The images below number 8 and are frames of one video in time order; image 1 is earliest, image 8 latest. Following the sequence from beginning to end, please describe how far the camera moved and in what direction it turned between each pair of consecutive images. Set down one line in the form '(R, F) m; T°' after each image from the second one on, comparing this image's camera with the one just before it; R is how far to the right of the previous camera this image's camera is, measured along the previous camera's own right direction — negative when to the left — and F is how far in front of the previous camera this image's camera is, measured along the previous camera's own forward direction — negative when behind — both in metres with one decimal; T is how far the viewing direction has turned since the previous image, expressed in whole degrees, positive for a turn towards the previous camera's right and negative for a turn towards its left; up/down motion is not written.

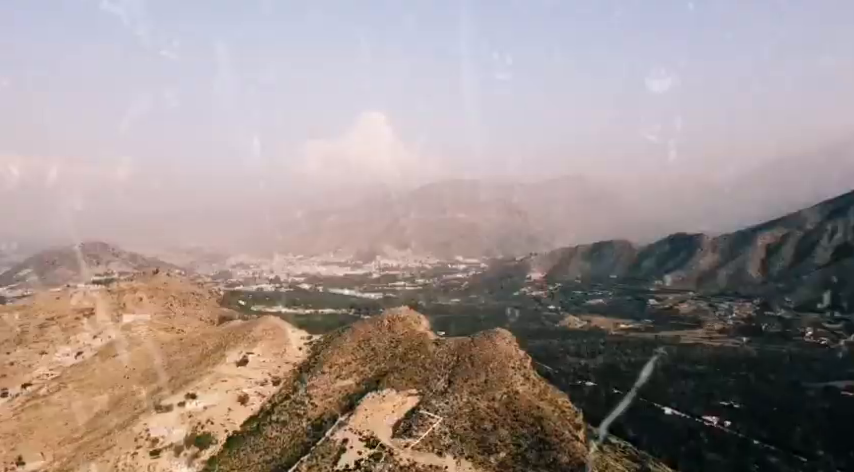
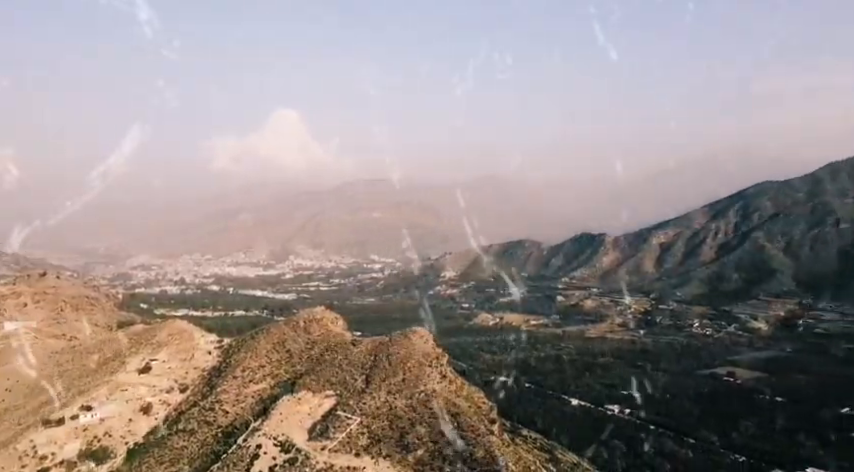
(0.0, +0.3) m; +7°
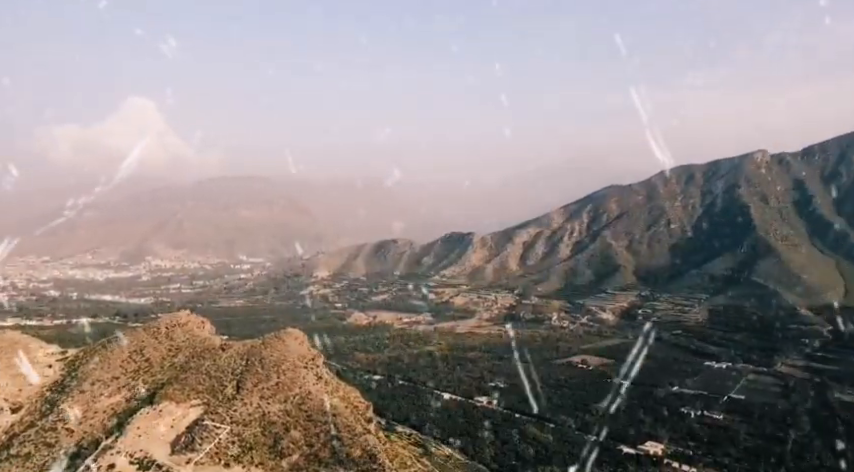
(0.0, -0.8) m; +10°
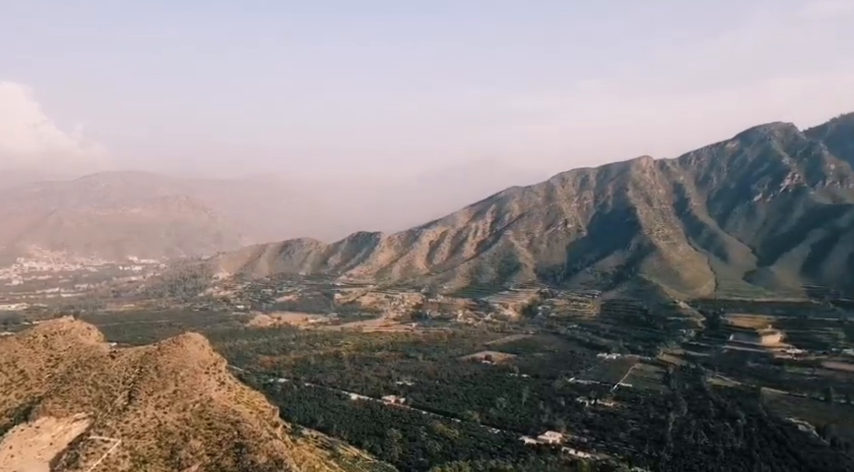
(0.0, -0.7) m; +8°
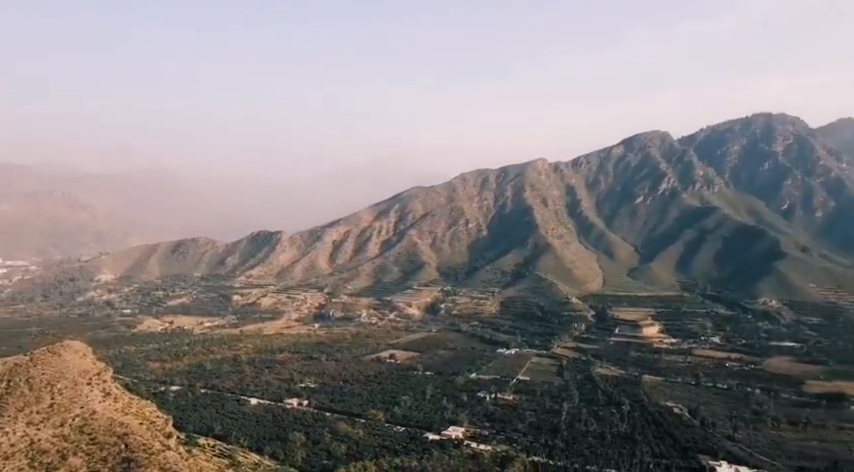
(0.0, -0.4) m; +8°
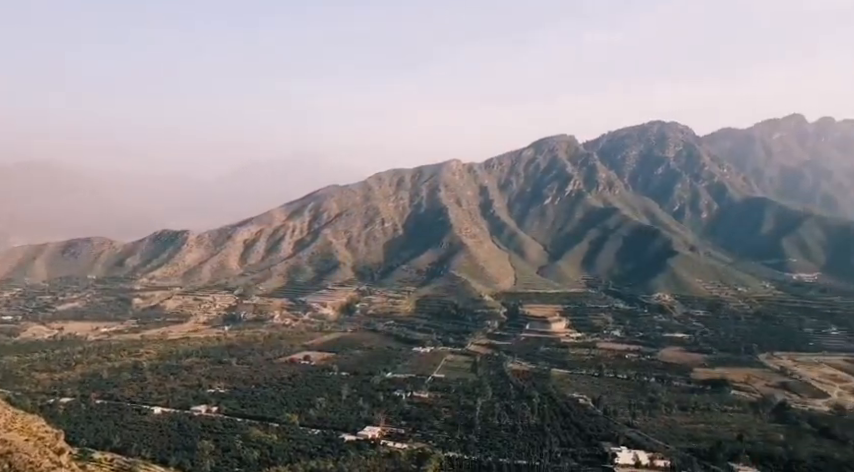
(0.0, -0.2) m; +7°
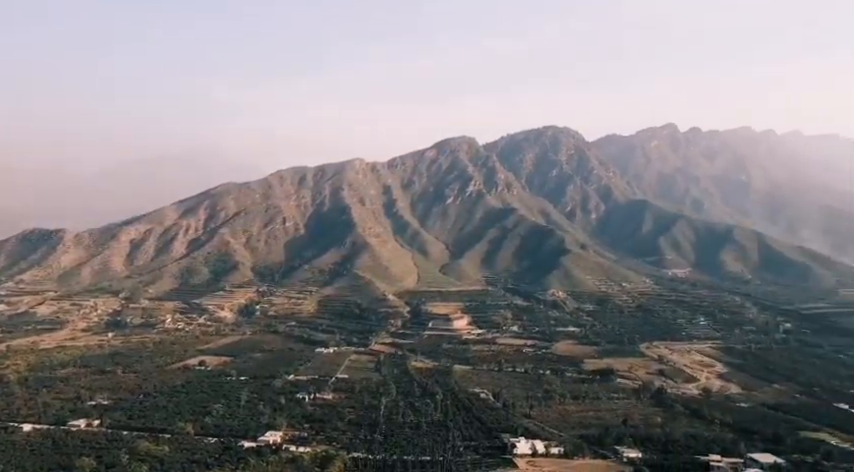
(0.0, +0.1) m; +8°
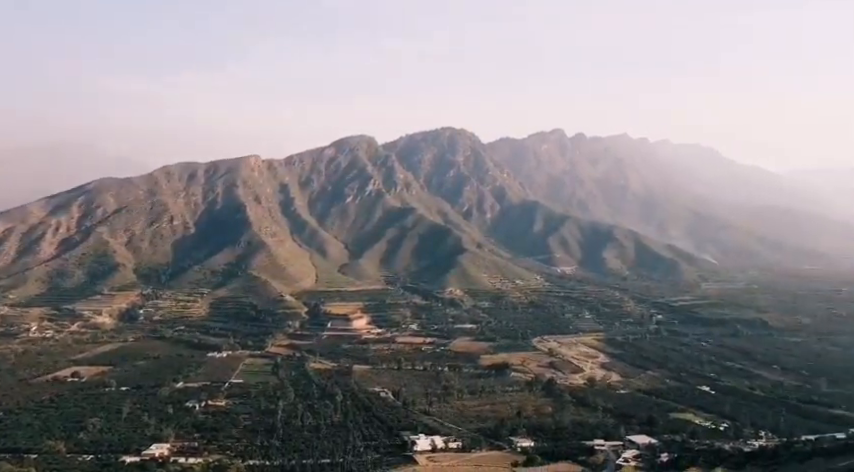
(0.0, +0.3) m; +8°
